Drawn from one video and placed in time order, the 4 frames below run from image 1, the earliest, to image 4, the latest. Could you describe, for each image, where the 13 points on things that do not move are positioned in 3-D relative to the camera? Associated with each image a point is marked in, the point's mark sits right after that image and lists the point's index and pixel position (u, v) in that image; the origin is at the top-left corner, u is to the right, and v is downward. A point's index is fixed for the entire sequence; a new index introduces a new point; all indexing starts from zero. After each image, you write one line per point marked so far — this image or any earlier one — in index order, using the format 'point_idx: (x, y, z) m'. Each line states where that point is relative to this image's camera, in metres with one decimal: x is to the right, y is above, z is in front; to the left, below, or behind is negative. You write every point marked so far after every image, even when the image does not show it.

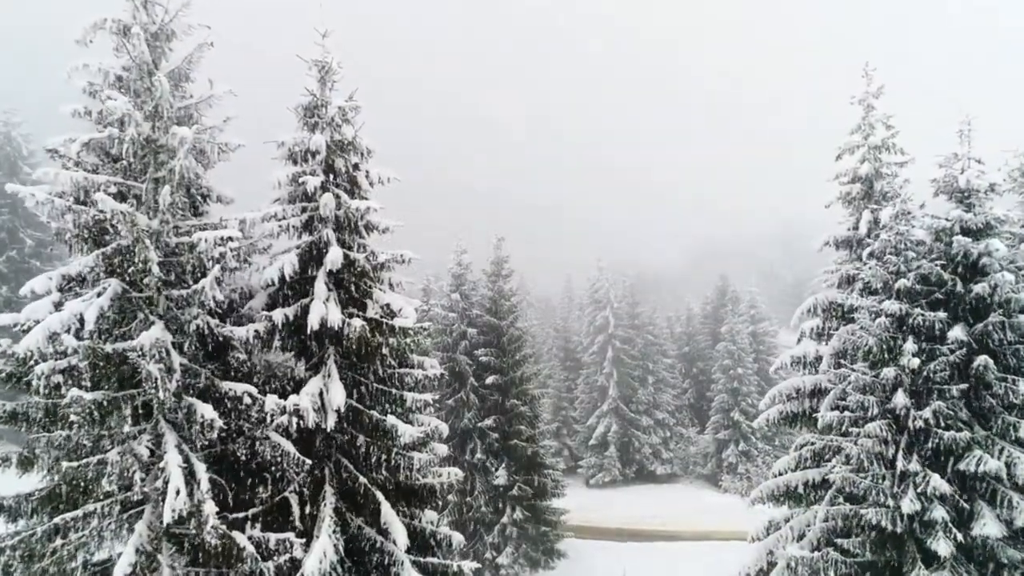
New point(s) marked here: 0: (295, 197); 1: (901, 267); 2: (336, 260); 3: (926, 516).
0: (-3.5, +1.5, +9.4) m
1: (+7.7, +0.4, +11.6) m
2: (-2.6, +0.4, +8.5) m
3: (+7.7, -4.2, +10.8) m
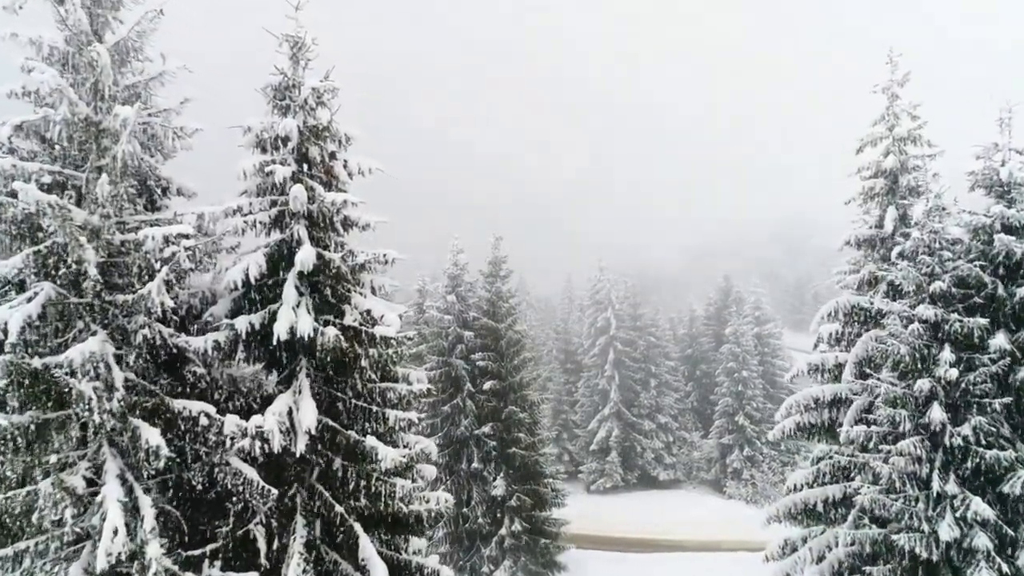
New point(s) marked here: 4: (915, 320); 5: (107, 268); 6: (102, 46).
0: (-3.5, +1.4, +8.3) m
1: (+7.7, +0.4, +10.6) m
2: (-2.6, +0.4, +7.5) m
3: (+7.6, -4.3, +9.8) m
4: (+7.4, -0.6, +10.7) m
5: (-4.8, +0.2, +7.0) m
6: (-4.7, +2.7, +6.6) m
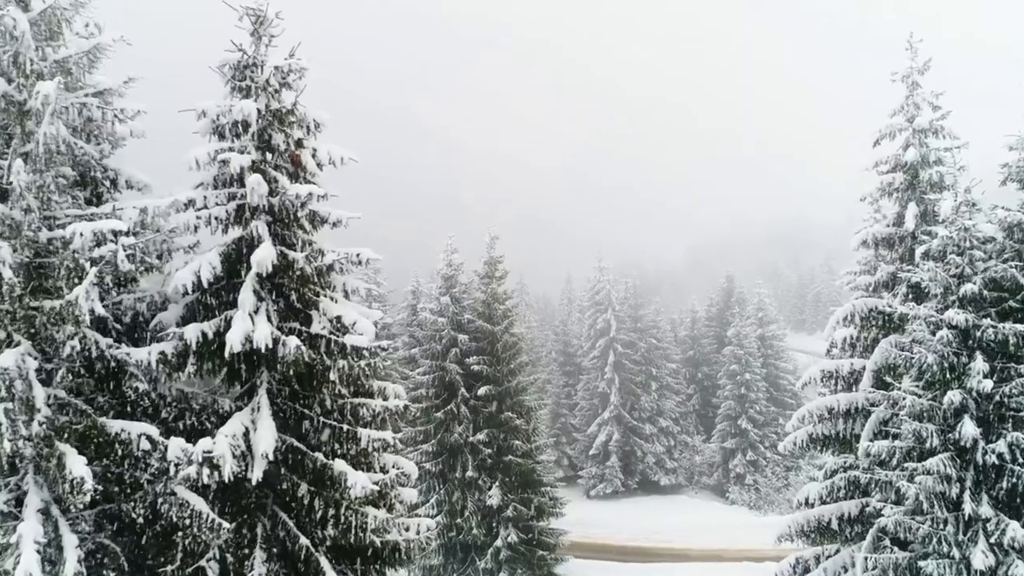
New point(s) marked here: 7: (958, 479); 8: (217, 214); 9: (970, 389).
0: (-3.7, +1.4, +7.4) m
1: (+7.5, +0.3, +9.7) m
2: (-2.8, +0.3, +6.6) m
3: (+7.5, -4.3, +8.9) m
4: (+7.2, -0.6, +9.8) m
5: (-5.0, +0.2, +6.1) m
6: (-4.8, +2.7, +5.7) m
7: (+7.2, -3.1, +9.5) m
8: (-3.5, +0.9, +7.0) m
9: (+7.3, -1.6, +9.4) m
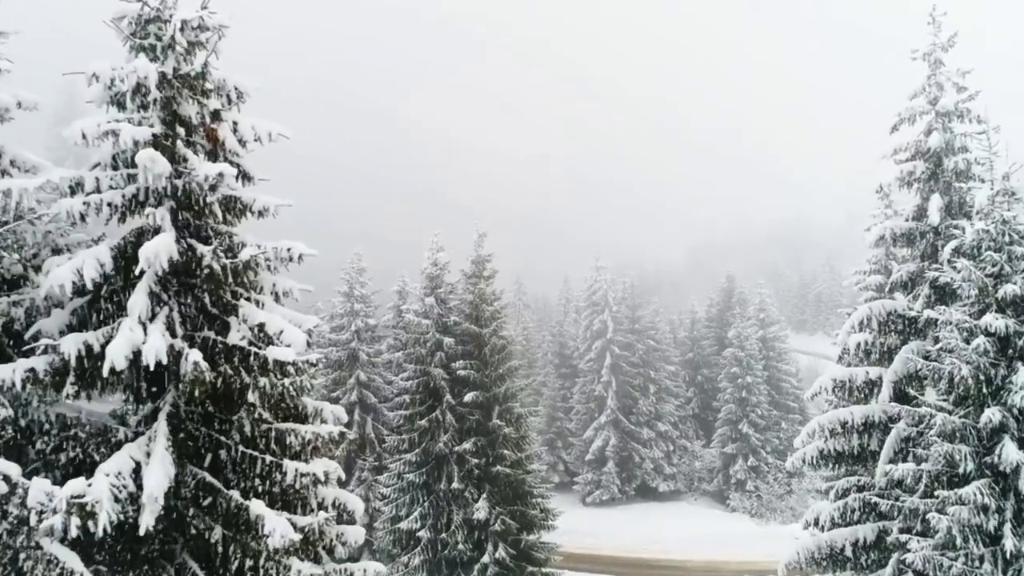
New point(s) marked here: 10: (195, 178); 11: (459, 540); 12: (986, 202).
0: (-4.1, +1.3, +6.2) m
1: (+7.1, +0.3, +8.4) m
2: (-3.2, +0.3, +5.3) m
3: (+7.1, -4.4, +7.6) m
4: (+6.8, -0.6, +8.5) m
5: (-5.4, +0.2, +4.8) m
6: (-5.2, +2.7, +4.5) m
7: (+6.8, -3.1, +8.2) m
8: (-3.9, +0.9, +5.7) m
9: (+6.9, -1.6, +8.1) m
10: (-3.1, +1.1, +5.9) m
11: (-1.6, -7.1, +16.2) m
12: (+7.0, +1.3, +8.6) m
